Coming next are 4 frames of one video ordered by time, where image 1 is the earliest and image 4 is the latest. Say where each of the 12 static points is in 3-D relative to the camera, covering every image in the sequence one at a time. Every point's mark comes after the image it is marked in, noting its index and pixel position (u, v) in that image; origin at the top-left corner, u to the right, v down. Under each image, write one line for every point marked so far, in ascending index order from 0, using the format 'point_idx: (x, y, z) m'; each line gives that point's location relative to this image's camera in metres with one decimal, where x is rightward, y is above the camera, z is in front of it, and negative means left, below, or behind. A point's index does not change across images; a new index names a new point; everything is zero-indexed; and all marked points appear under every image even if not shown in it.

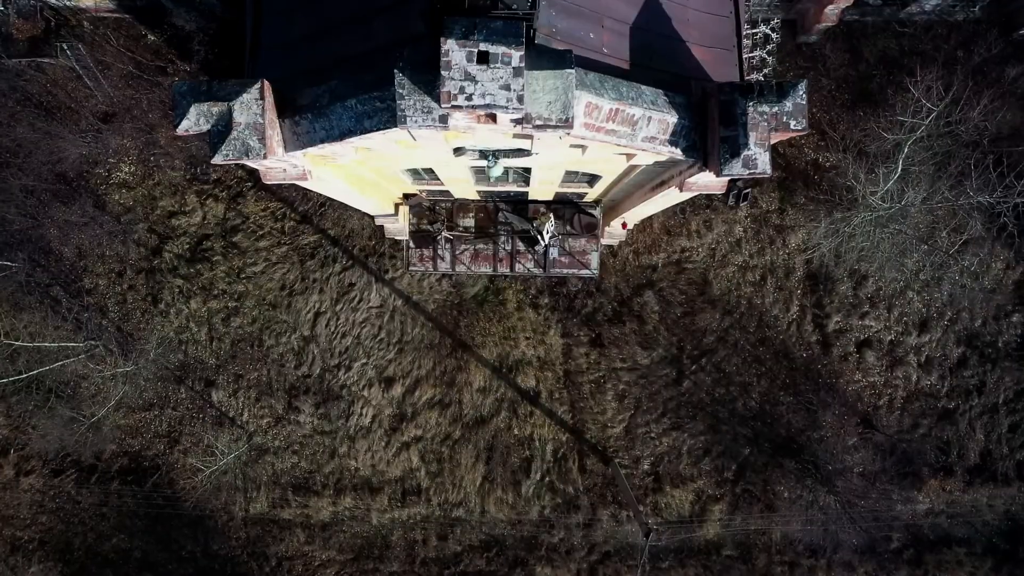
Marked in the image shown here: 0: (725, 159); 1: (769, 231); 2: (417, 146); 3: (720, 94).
0: (+2.5, +1.5, +6.4) m
1: (+7.5, +1.7, +15.8) m
2: (-1.3, +1.9, +7.3) m
3: (+2.4, +2.3, +6.3) m
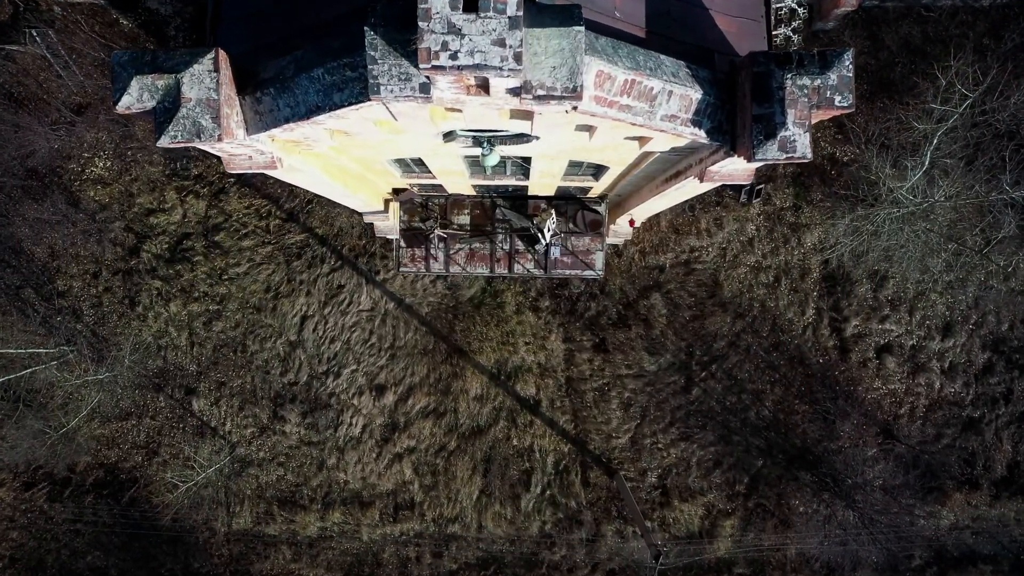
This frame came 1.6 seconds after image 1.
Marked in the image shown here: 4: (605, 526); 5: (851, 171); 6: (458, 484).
0: (+2.5, +1.5, +5.4) m
1: (+7.4, +1.6, +14.9) m
2: (-1.3, +1.9, +6.4) m
3: (+2.4, +2.2, +5.4) m
4: (+2.6, -6.6, +15.1) m
5: (+9.0, +3.1, +14.4) m
6: (-1.5, -5.5, +15.3) m
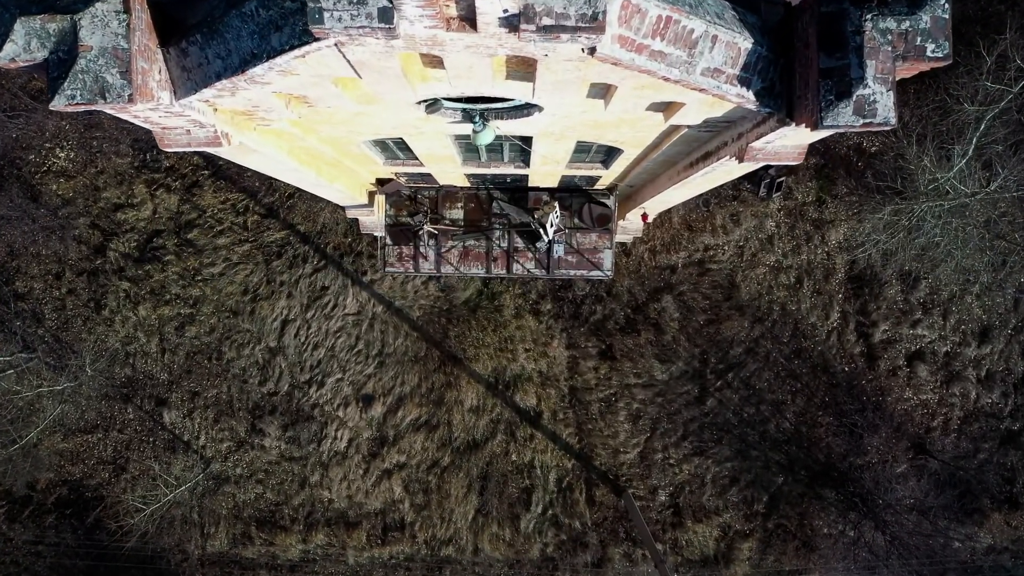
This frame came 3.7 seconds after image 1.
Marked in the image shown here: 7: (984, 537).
0: (+2.4, +1.4, +4.2) m
1: (+7.4, +1.6, +13.6) m
2: (-1.3, +1.8, +5.2) m
3: (+2.4, +2.2, +4.2) m
4: (+2.6, -6.7, +13.8) m
5: (+8.9, +3.1, +13.2) m
6: (-1.6, -5.6, +14.0) m
7: (+12.0, -6.3, +13.7) m
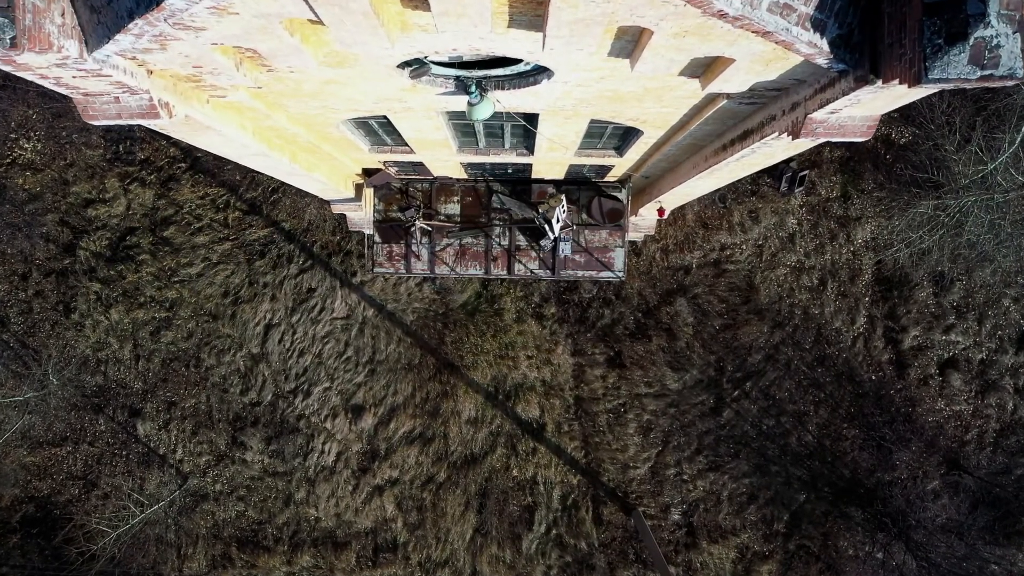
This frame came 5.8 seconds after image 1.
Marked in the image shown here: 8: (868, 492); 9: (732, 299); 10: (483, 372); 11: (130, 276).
0: (+2.5, +1.4, +3.2) m
1: (+7.4, +1.5, +12.6) m
2: (-1.3, +1.8, +4.1) m
3: (+2.4, +2.2, +3.2) m
4: (+2.6, -6.7, +12.8) m
5: (+9.0, +3.0, +12.1) m
6: (-1.5, -5.6, +13.0) m
7: (+12.0, -6.4, +12.7) m
8: (+8.3, -4.8, +12.6) m
9: (+5.2, -0.3, +12.8) m
10: (-0.7, -2.0, +12.8) m
11: (-9.1, +0.3, +13.0) m
